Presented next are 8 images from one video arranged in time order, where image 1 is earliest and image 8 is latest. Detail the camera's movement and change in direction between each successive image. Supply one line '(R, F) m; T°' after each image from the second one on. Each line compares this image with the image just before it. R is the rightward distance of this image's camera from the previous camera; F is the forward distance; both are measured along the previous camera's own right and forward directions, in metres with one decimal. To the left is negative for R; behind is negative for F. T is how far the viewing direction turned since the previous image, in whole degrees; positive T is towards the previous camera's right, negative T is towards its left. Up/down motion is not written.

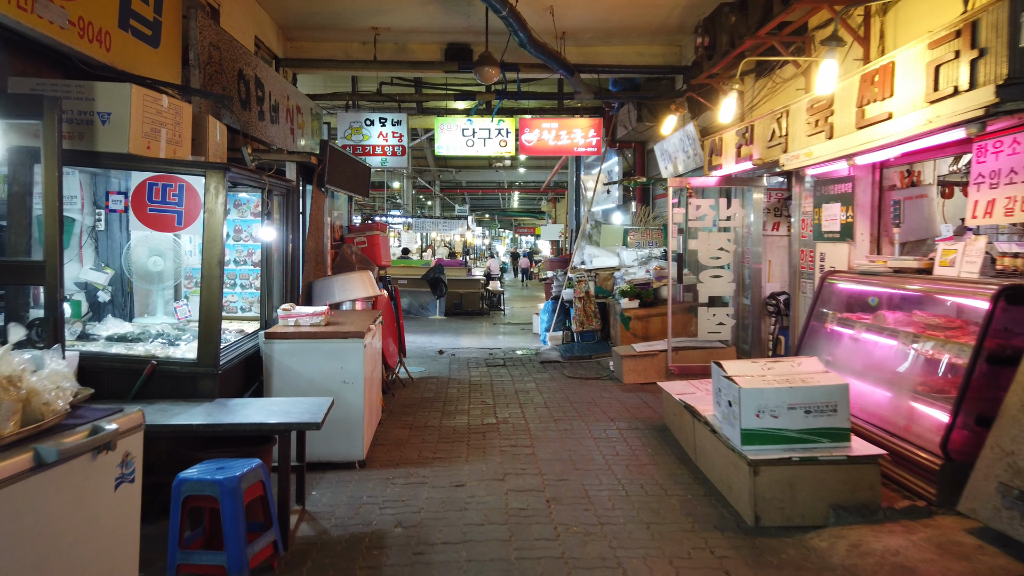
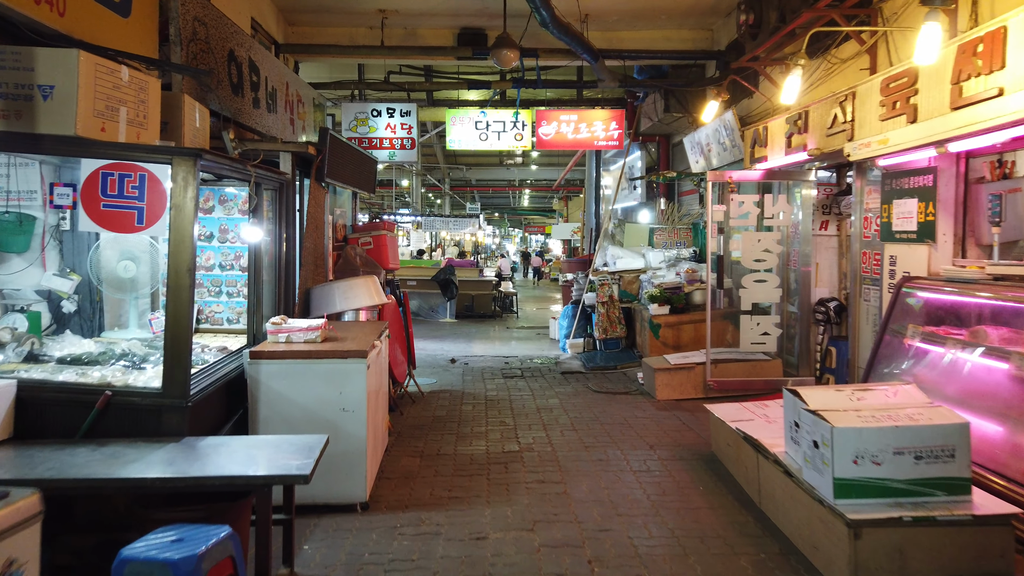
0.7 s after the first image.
(-0.1, +0.7) m; -1°
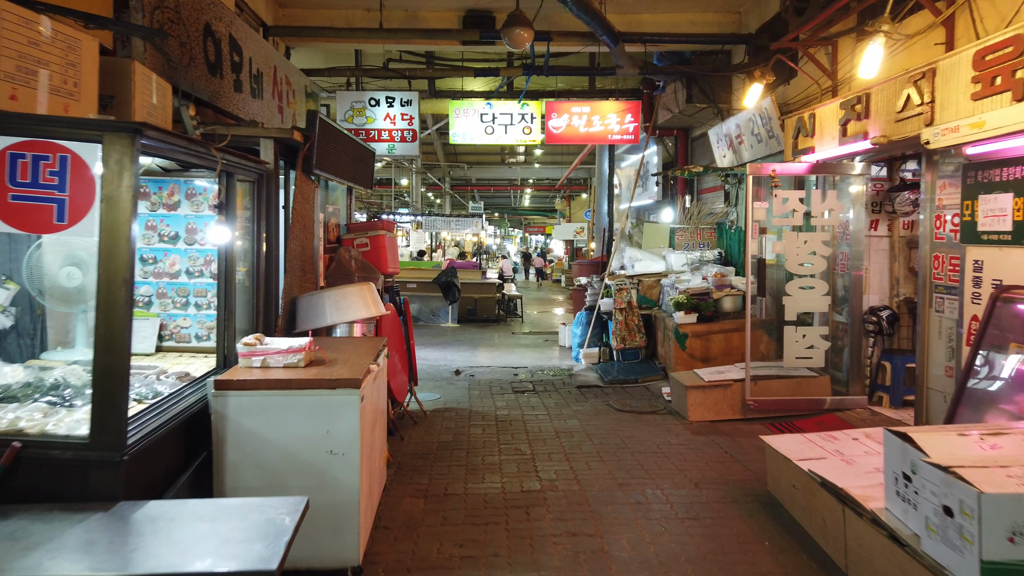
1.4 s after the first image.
(-0.1, +0.7) m; 0°
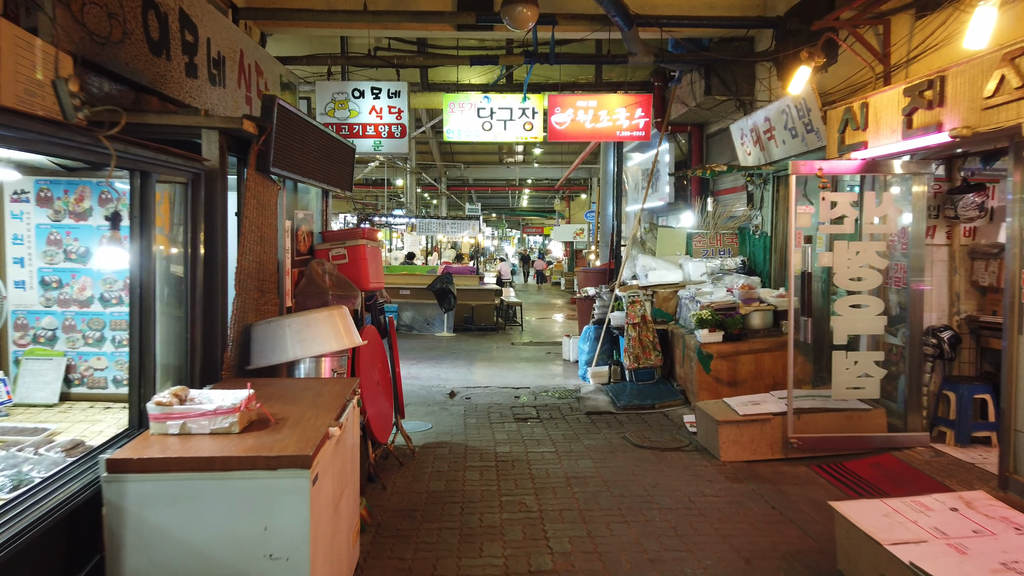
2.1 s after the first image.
(0.0, +0.8) m; 0°
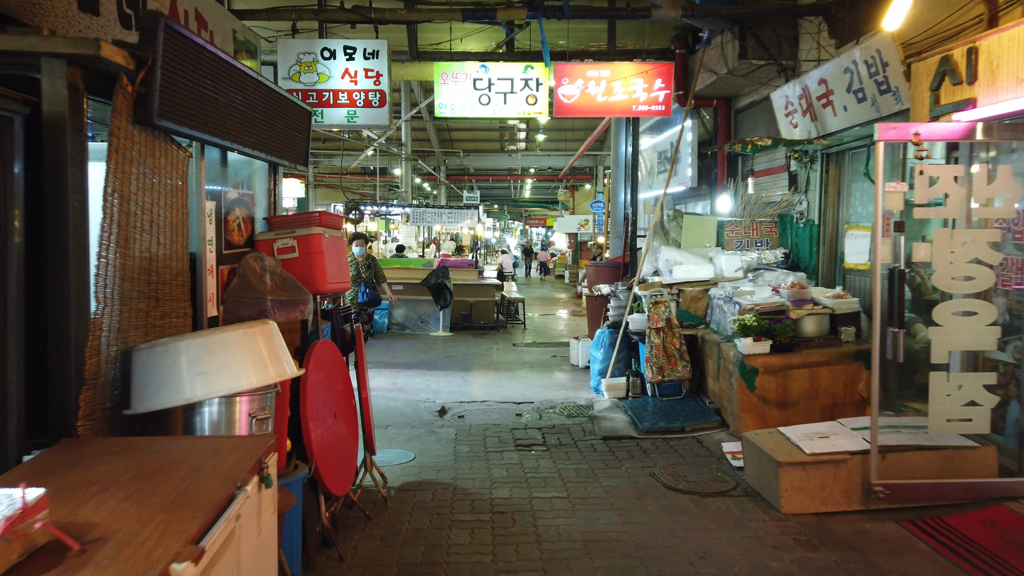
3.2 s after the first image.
(0.0, +1.1) m; 0°
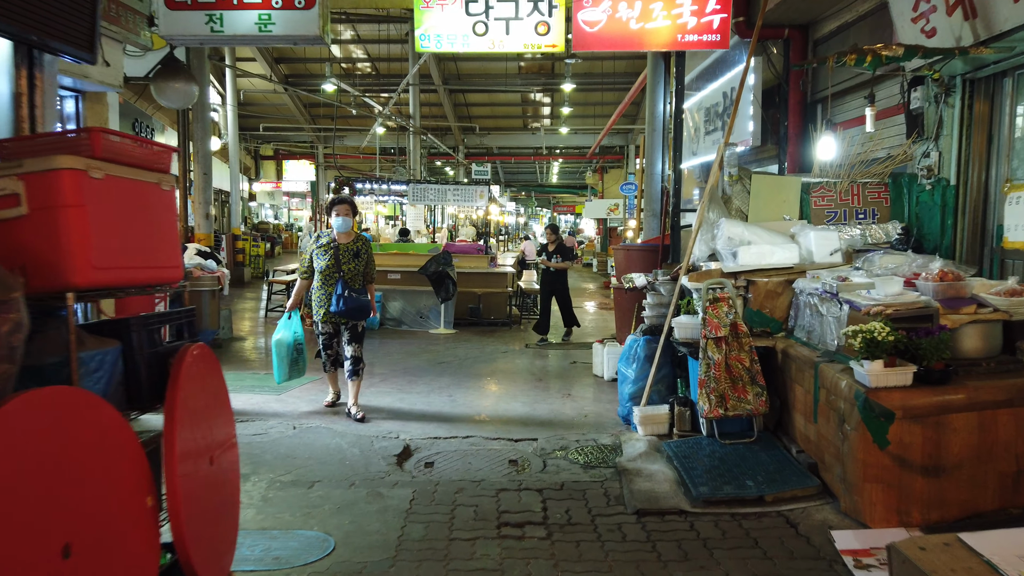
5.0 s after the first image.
(+0.2, +1.8) m; -2°
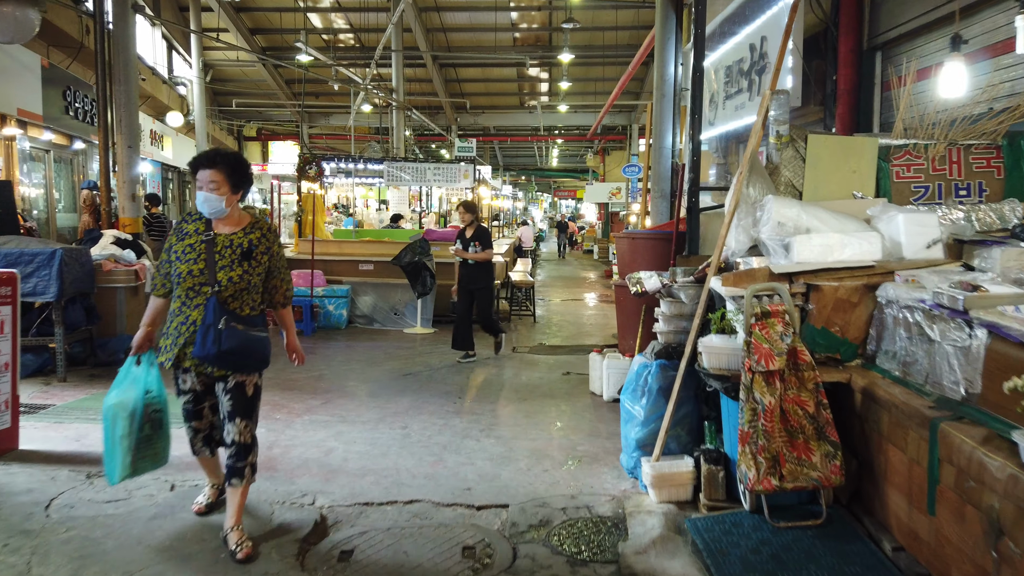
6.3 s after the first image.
(+0.2, +1.3) m; 0°
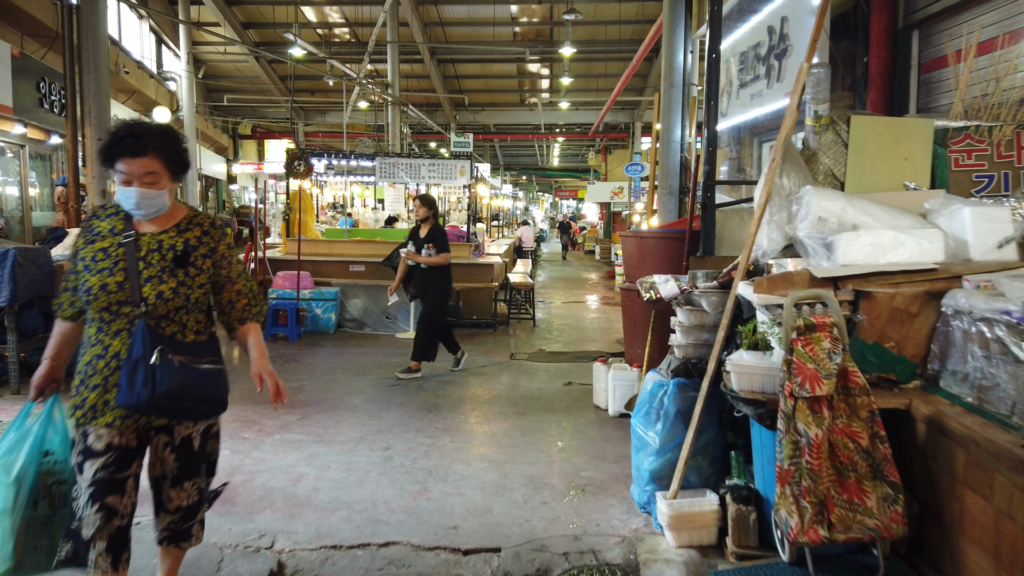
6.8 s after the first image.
(0.0, +0.5) m; 0°
